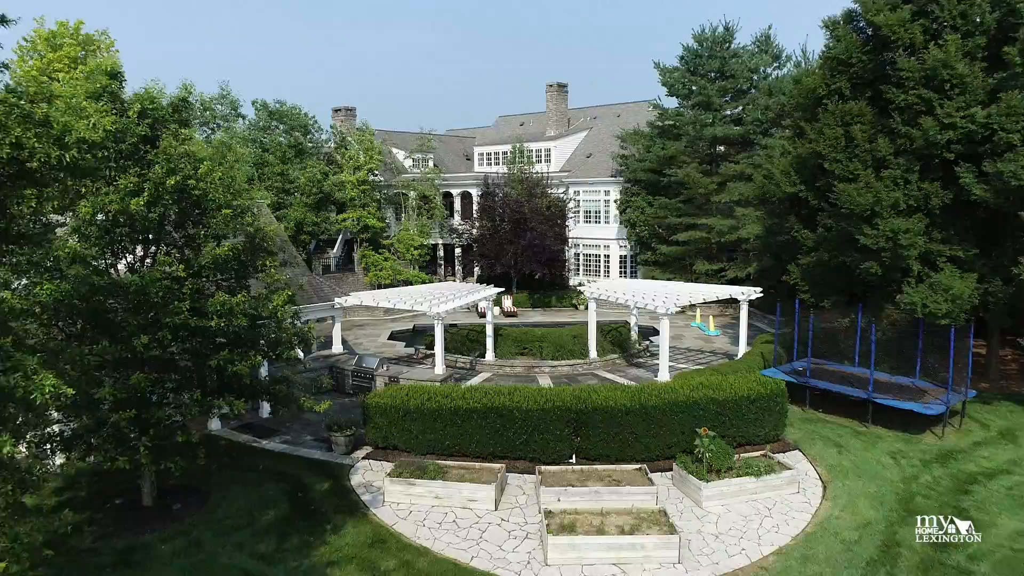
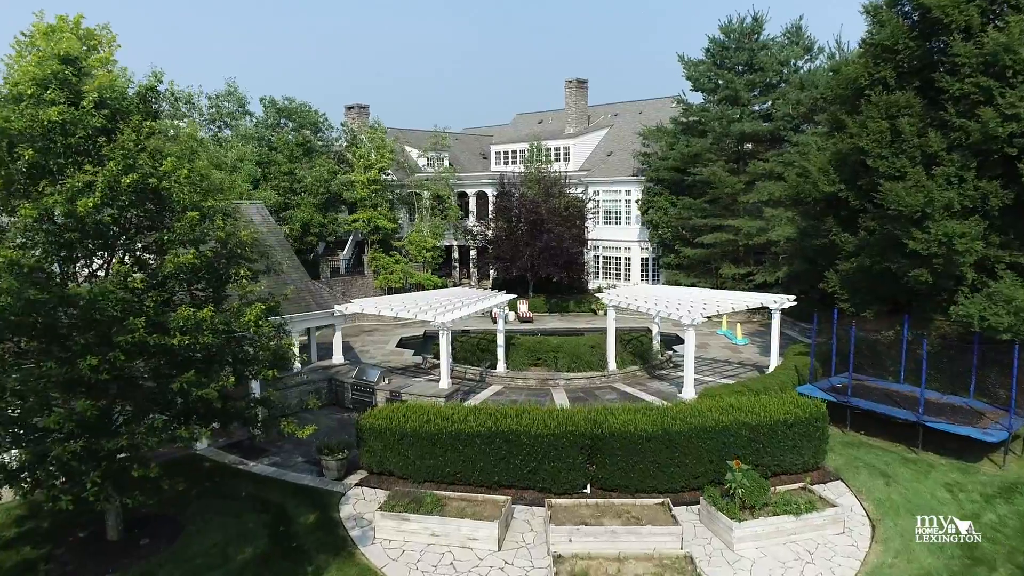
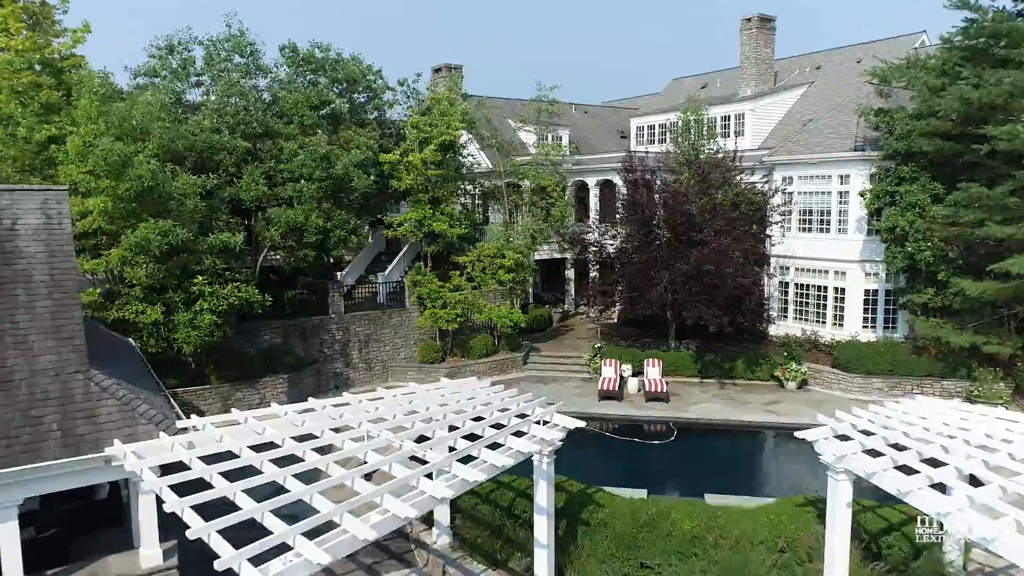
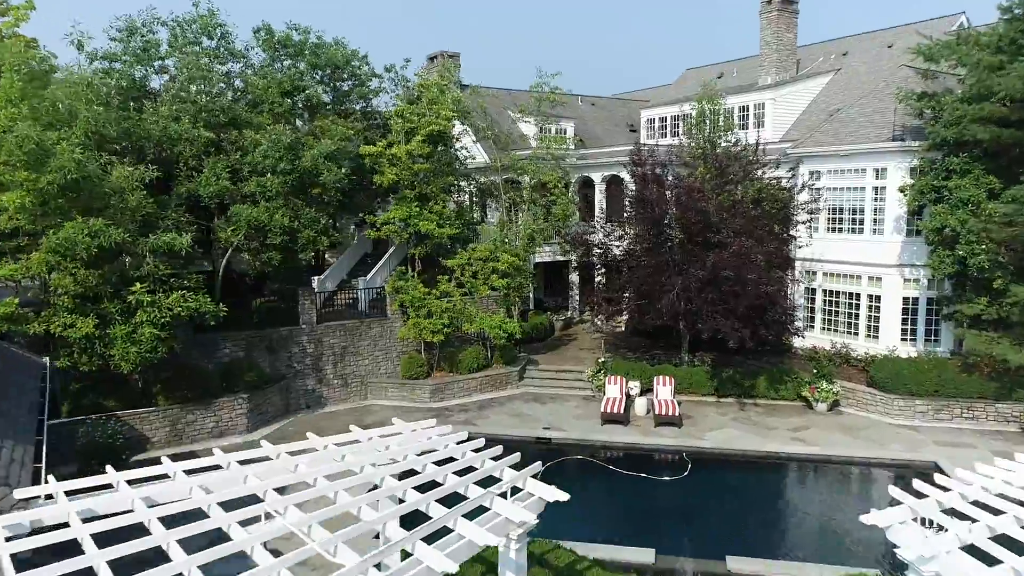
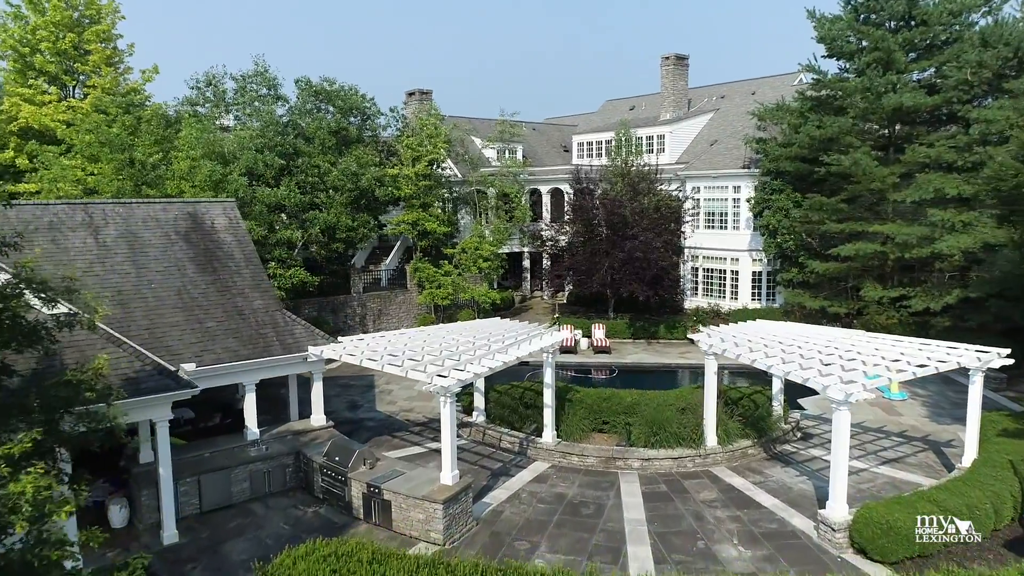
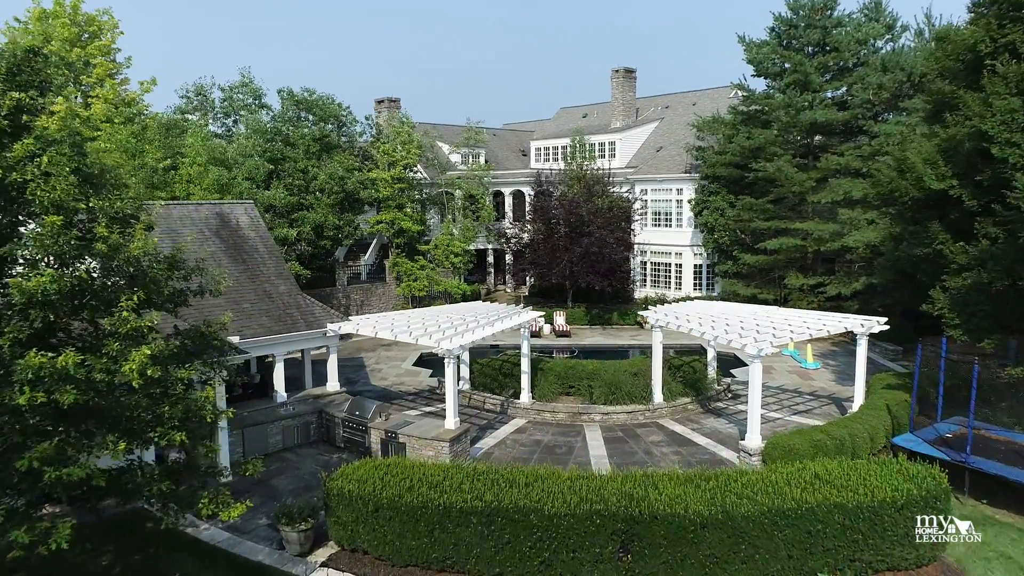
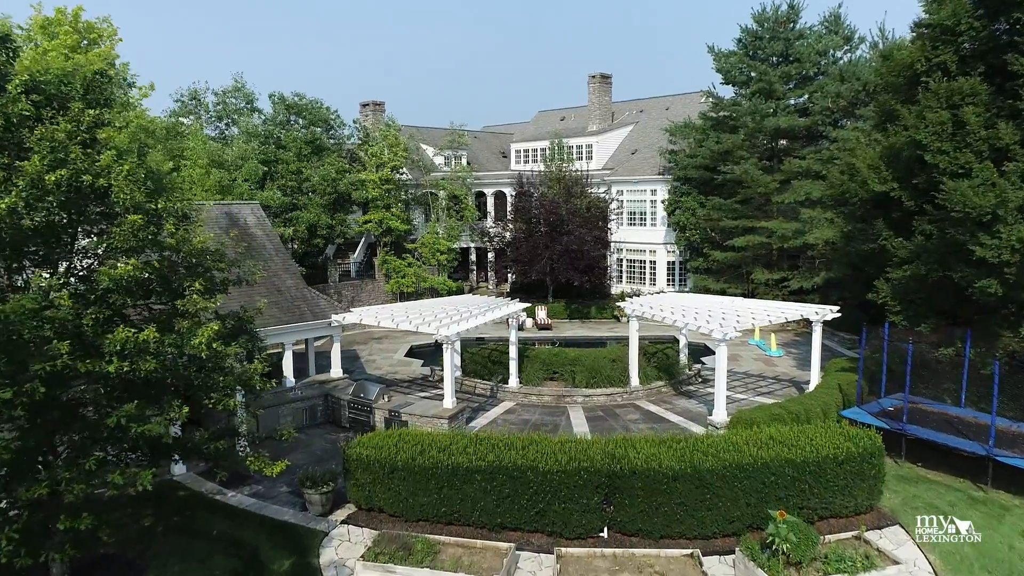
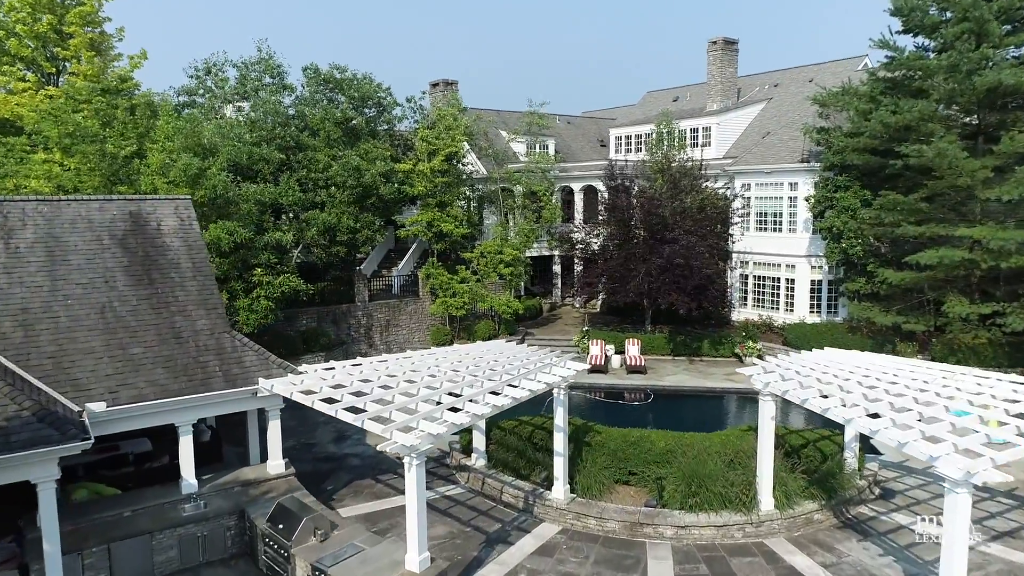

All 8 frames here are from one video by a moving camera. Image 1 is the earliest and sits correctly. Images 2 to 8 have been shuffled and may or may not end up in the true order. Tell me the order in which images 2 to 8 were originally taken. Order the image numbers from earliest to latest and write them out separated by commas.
2, 7, 6, 5, 8, 3, 4
